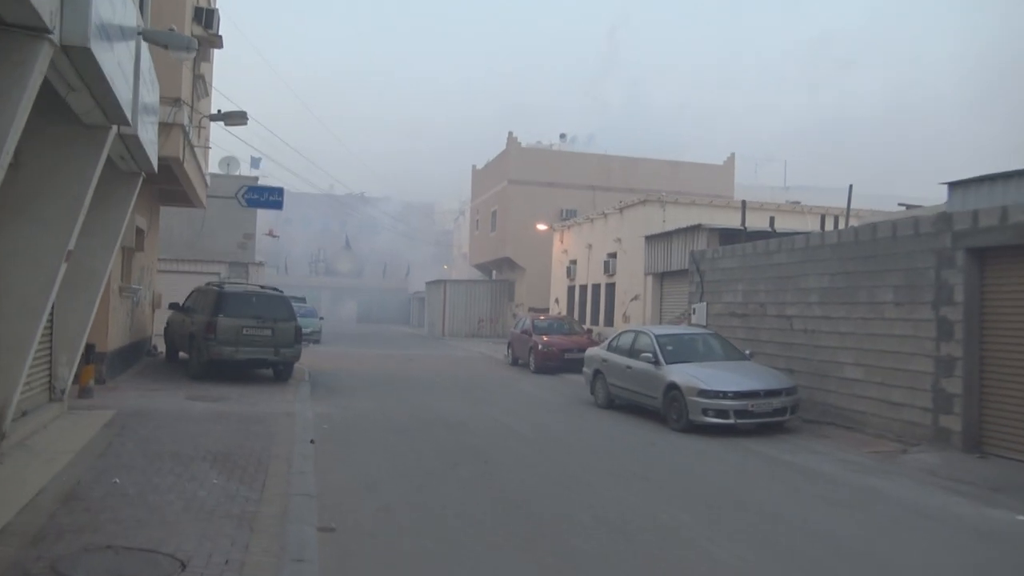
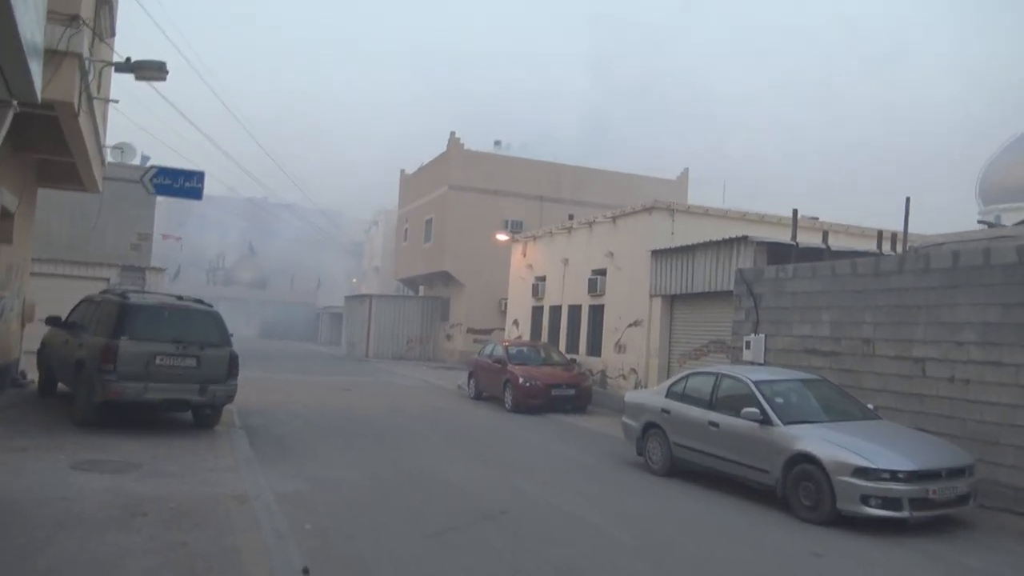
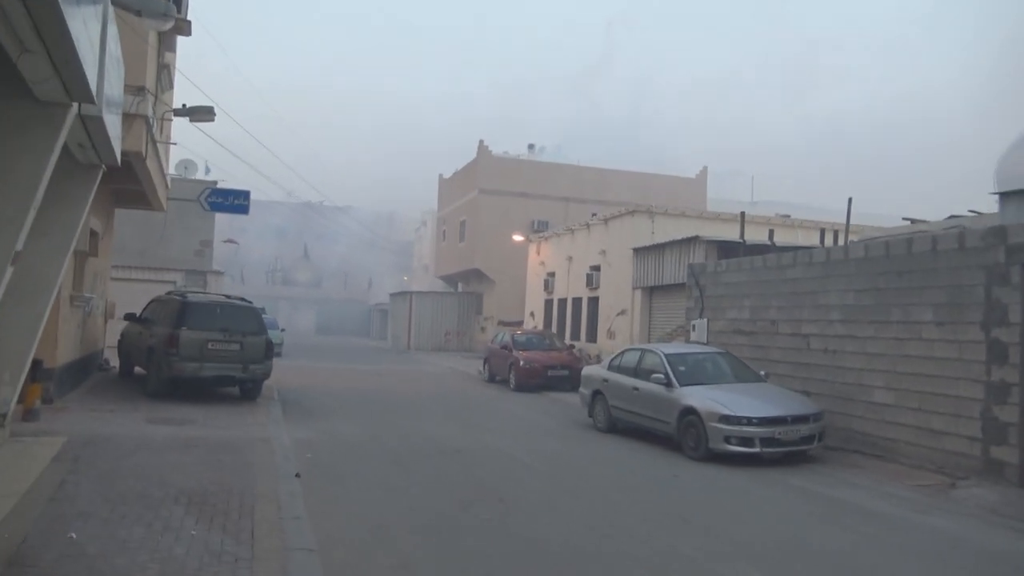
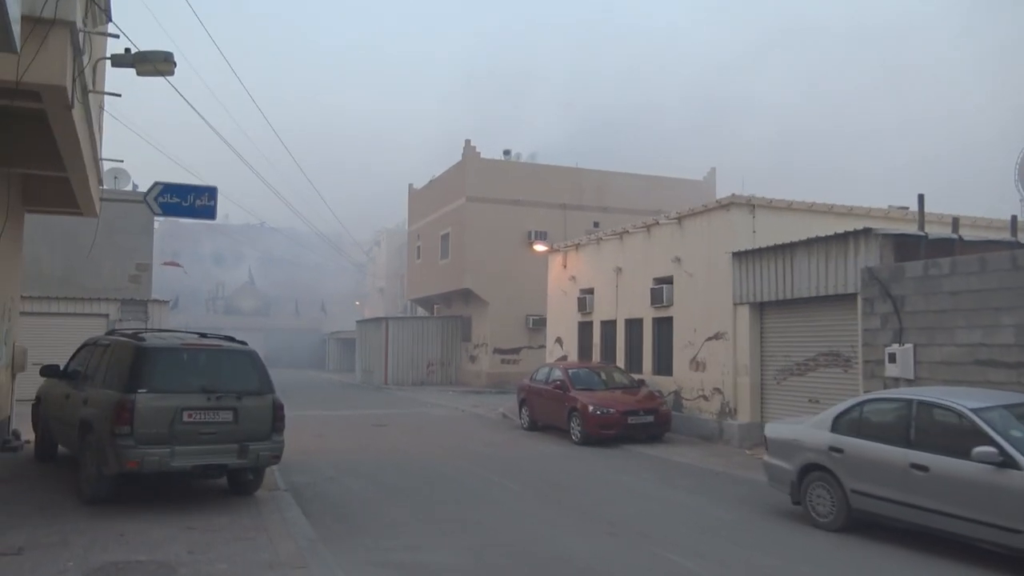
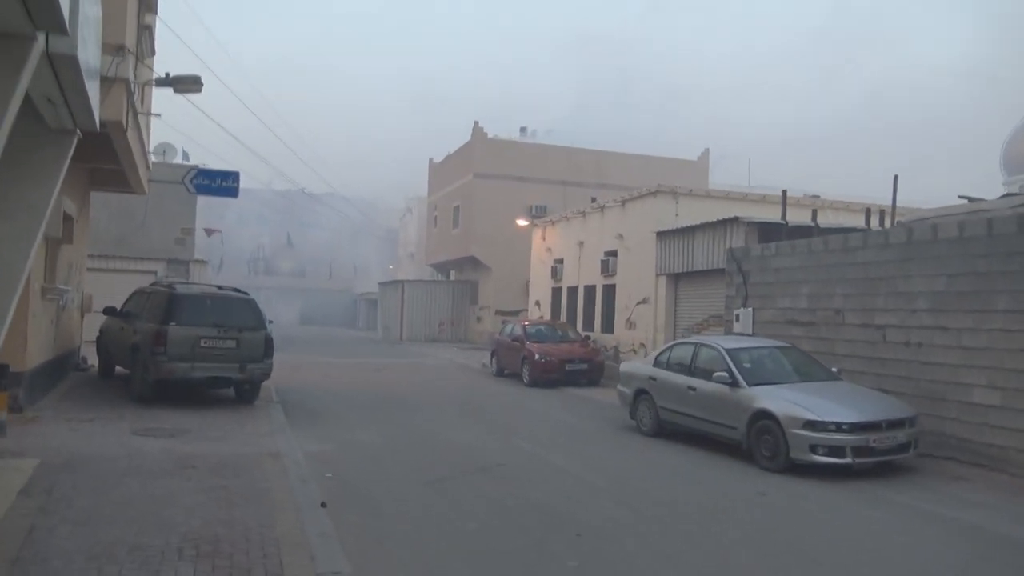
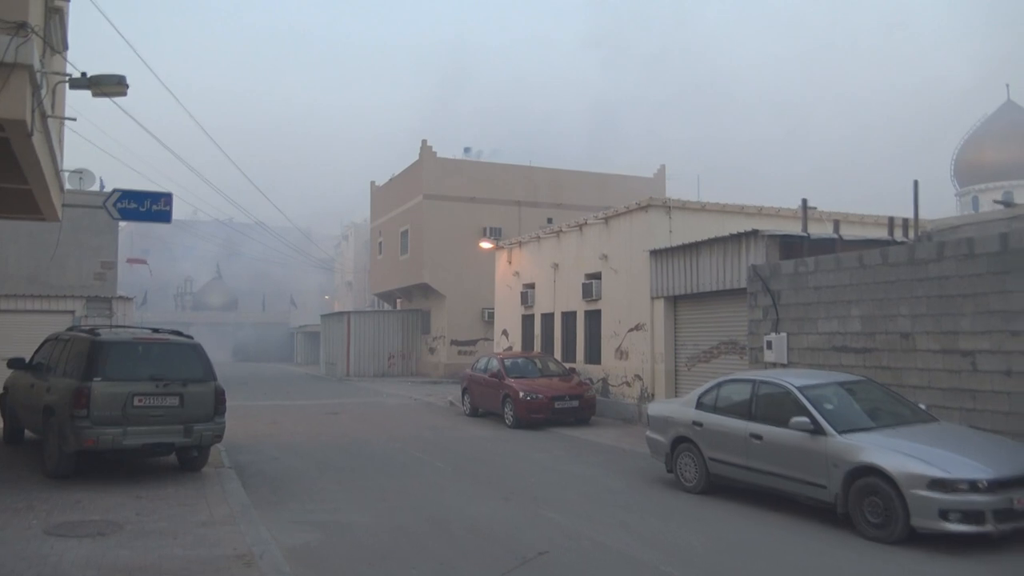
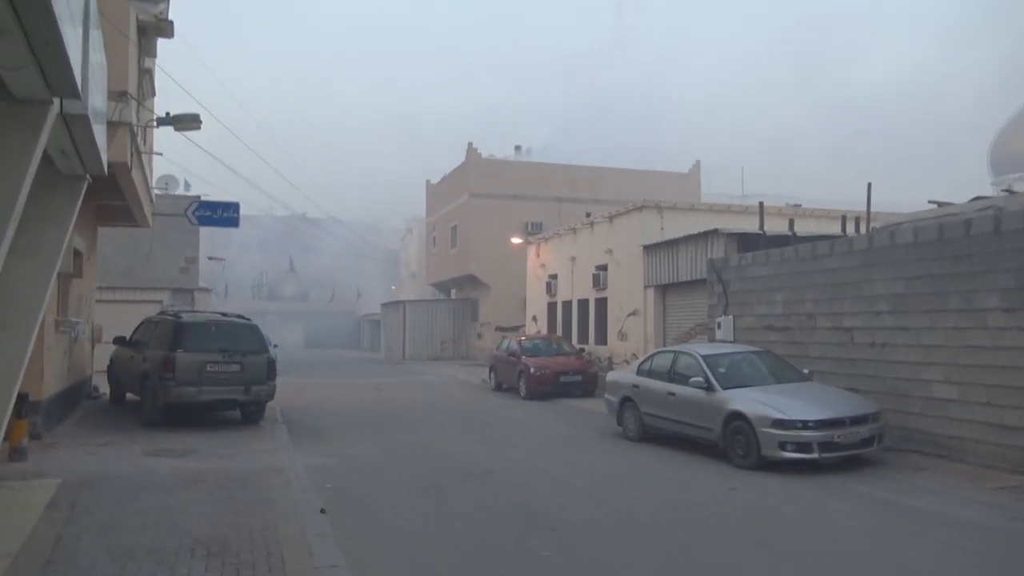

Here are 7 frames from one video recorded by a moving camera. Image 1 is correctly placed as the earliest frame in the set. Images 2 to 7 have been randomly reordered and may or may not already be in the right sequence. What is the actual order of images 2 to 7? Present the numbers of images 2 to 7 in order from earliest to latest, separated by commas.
3, 7, 5, 2, 6, 4
